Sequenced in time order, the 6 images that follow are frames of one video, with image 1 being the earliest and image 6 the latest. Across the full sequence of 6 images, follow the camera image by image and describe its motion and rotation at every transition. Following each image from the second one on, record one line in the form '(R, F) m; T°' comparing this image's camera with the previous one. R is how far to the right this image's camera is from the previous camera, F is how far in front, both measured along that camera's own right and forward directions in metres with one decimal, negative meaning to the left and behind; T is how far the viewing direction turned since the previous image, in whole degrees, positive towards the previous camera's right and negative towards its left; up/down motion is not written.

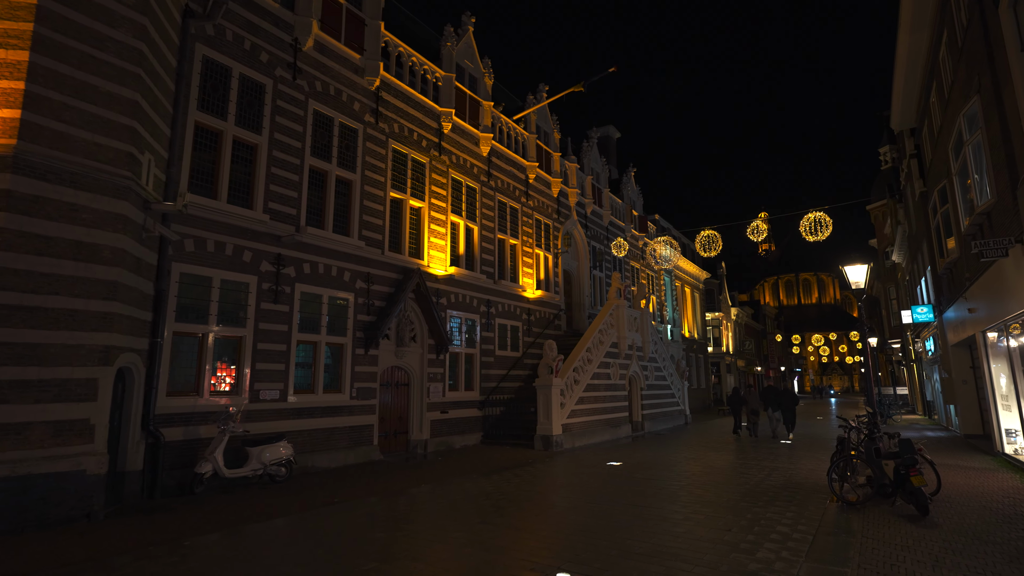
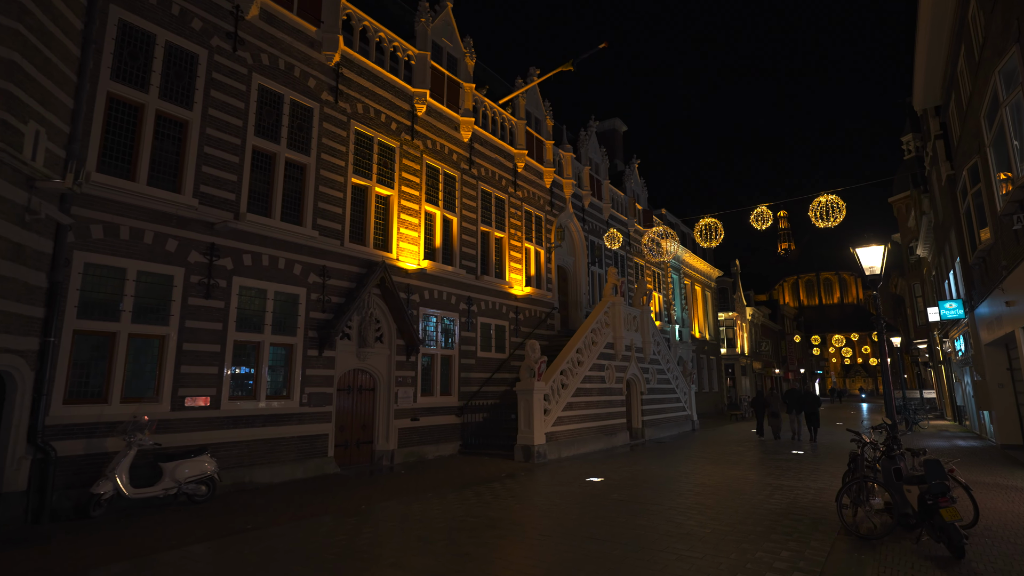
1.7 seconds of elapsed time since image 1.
(+1.0, +1.4) m; -2°
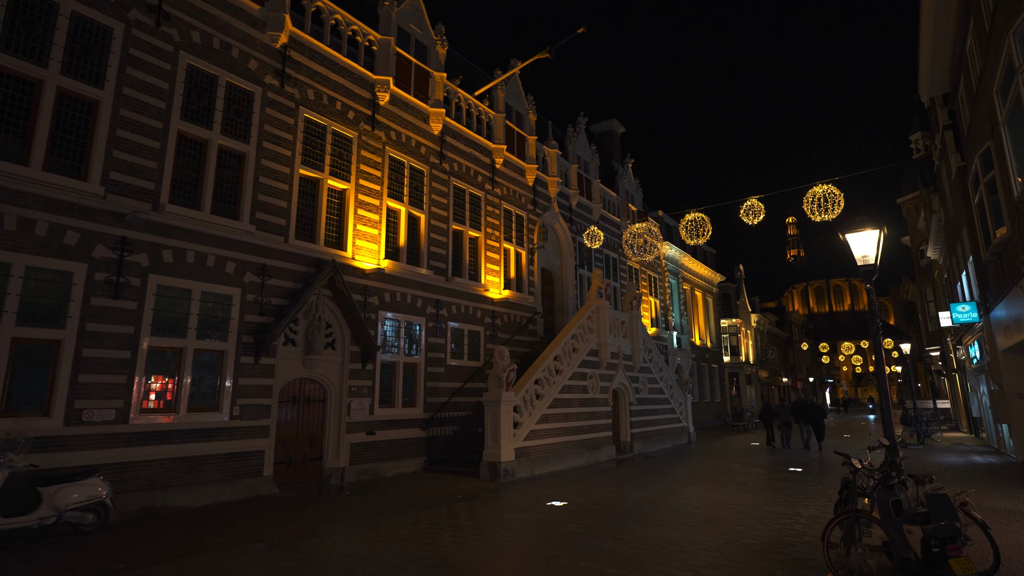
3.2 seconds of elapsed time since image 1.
(+0.9, +1.2) m; -1°
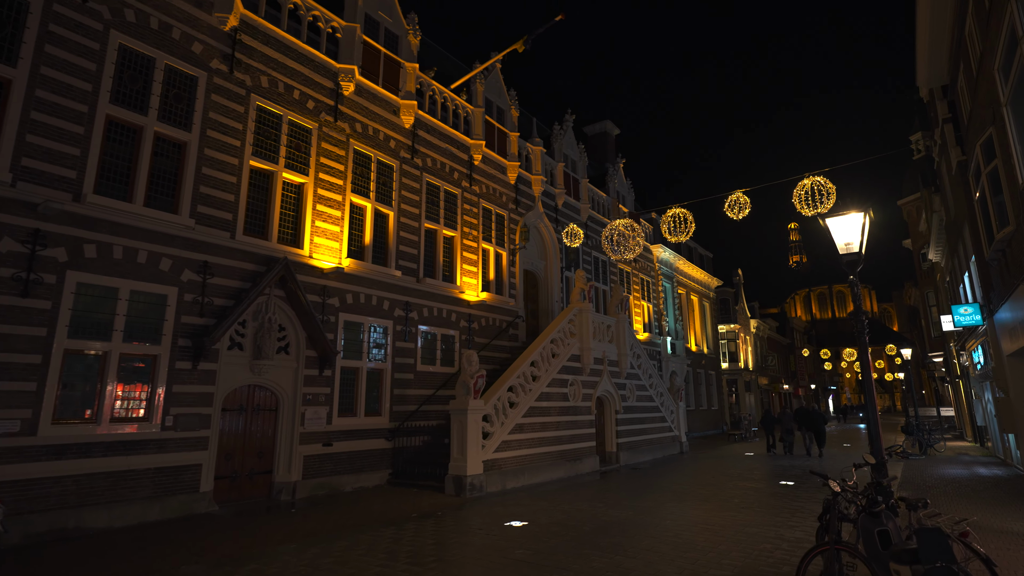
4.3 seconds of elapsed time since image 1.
(+0.7, +0.8) m; 0°
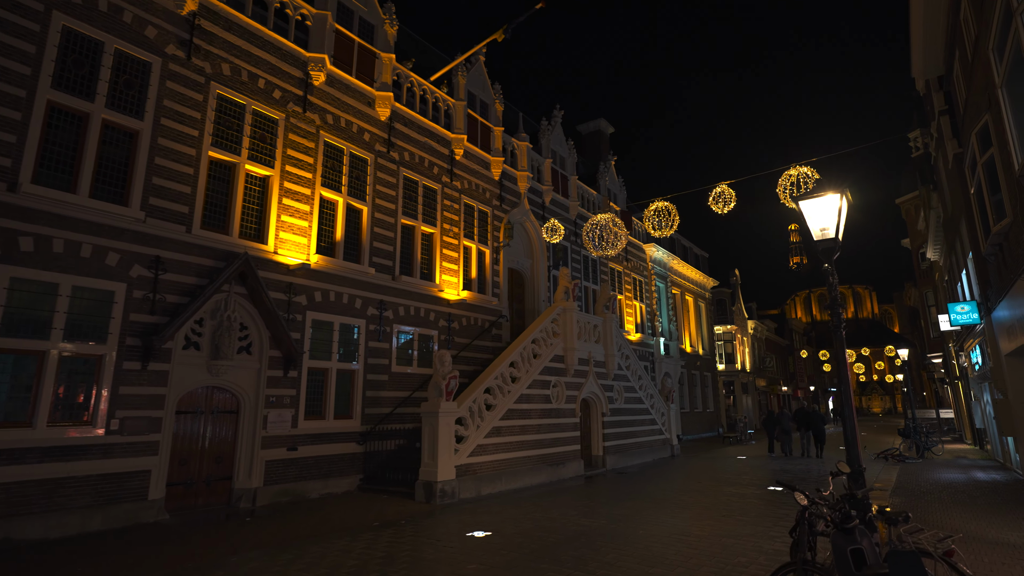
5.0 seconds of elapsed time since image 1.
(+0.5, +0.5) m; 0°
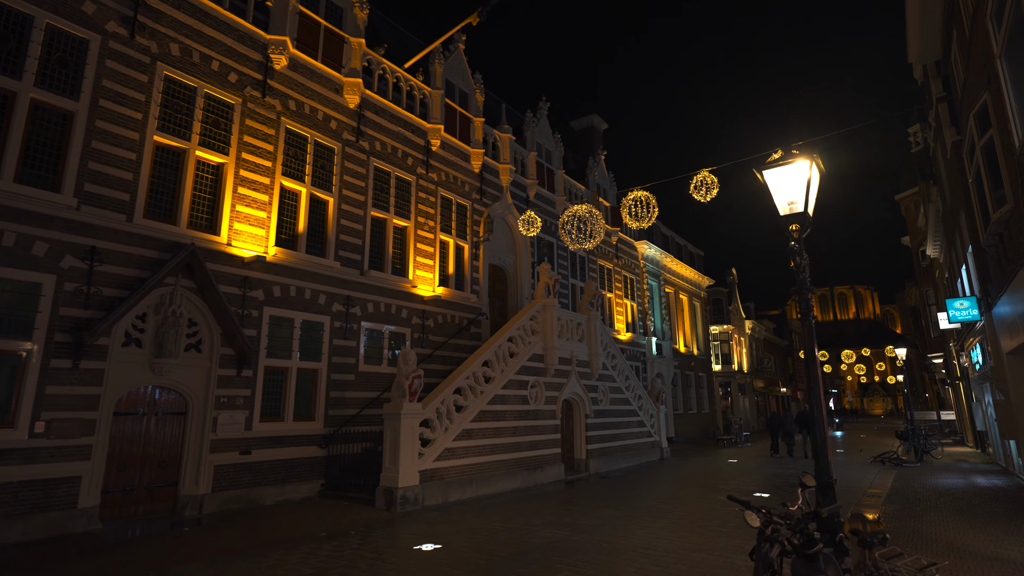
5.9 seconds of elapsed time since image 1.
(+0.6, +0.7) m; 0°
